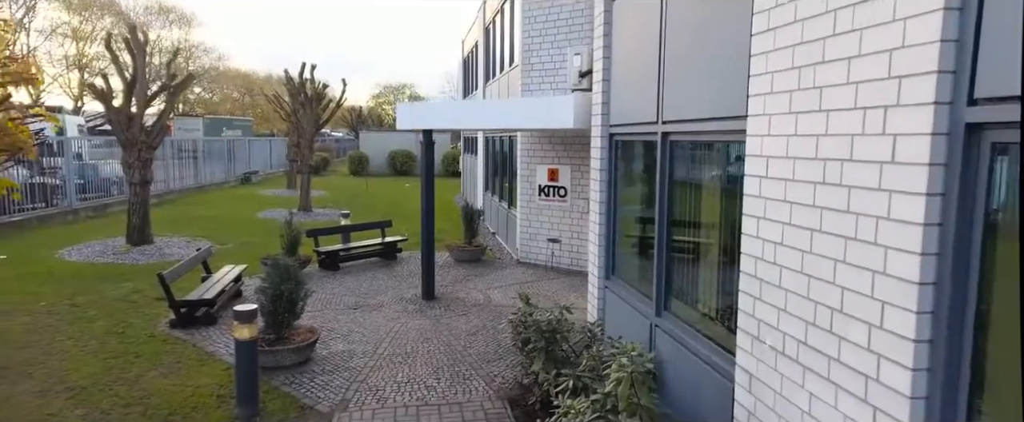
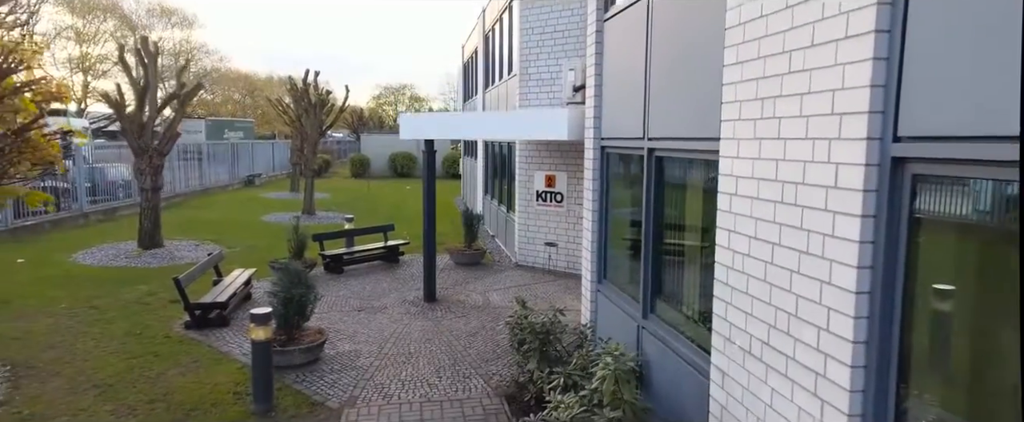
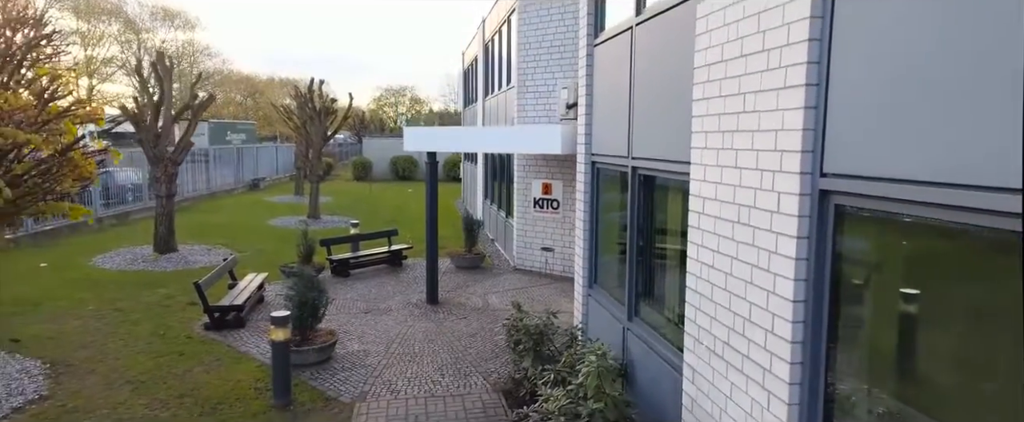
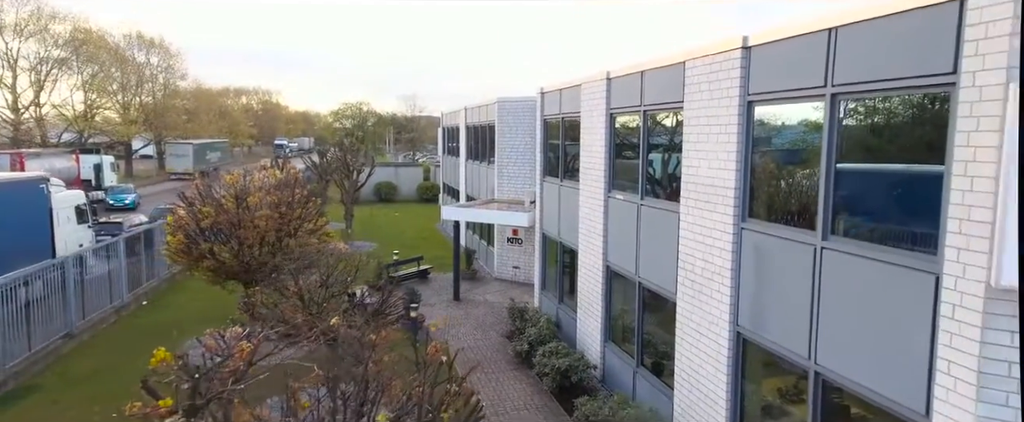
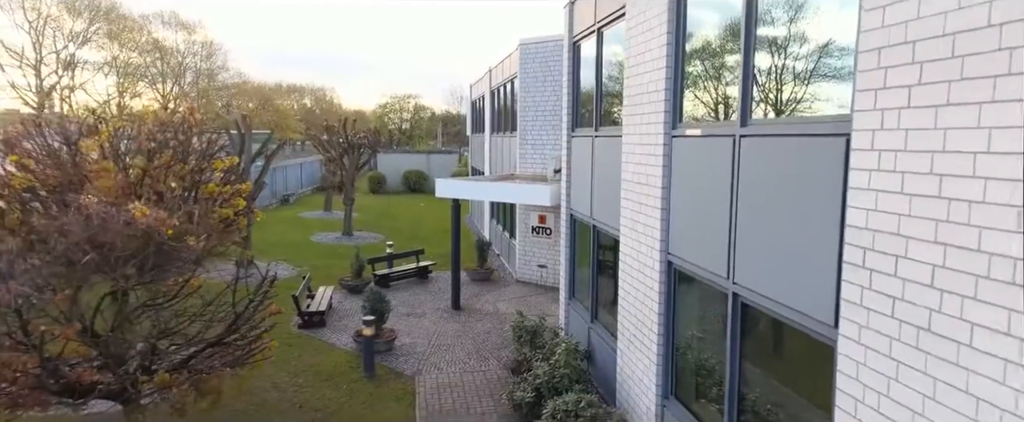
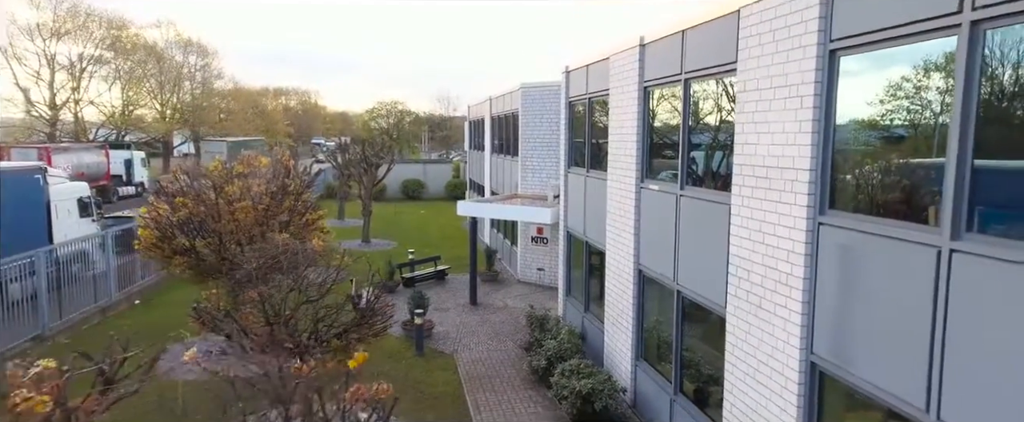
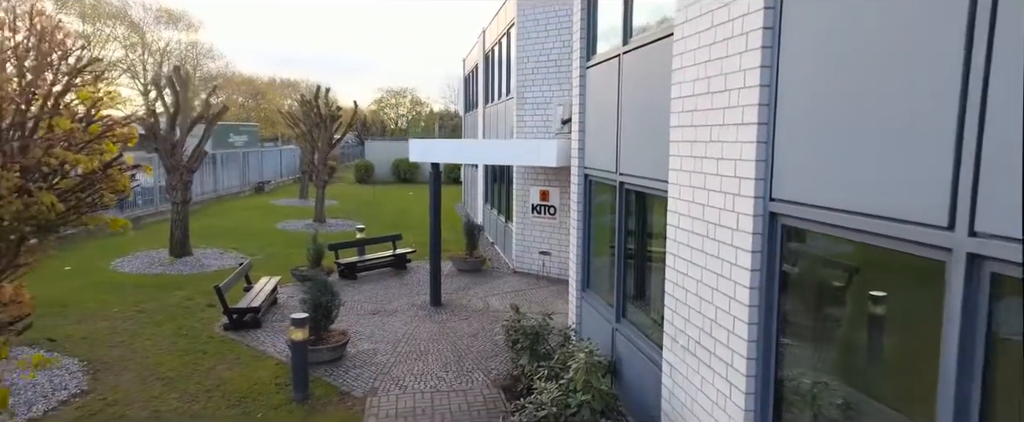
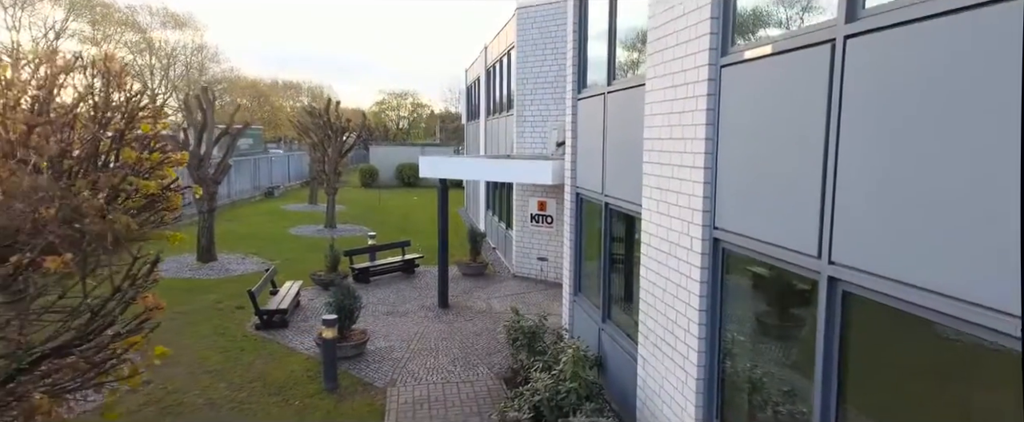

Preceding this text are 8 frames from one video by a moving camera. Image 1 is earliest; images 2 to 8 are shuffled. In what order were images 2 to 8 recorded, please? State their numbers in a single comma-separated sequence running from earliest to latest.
2, 3, 7, 8, 5, 6, 4
